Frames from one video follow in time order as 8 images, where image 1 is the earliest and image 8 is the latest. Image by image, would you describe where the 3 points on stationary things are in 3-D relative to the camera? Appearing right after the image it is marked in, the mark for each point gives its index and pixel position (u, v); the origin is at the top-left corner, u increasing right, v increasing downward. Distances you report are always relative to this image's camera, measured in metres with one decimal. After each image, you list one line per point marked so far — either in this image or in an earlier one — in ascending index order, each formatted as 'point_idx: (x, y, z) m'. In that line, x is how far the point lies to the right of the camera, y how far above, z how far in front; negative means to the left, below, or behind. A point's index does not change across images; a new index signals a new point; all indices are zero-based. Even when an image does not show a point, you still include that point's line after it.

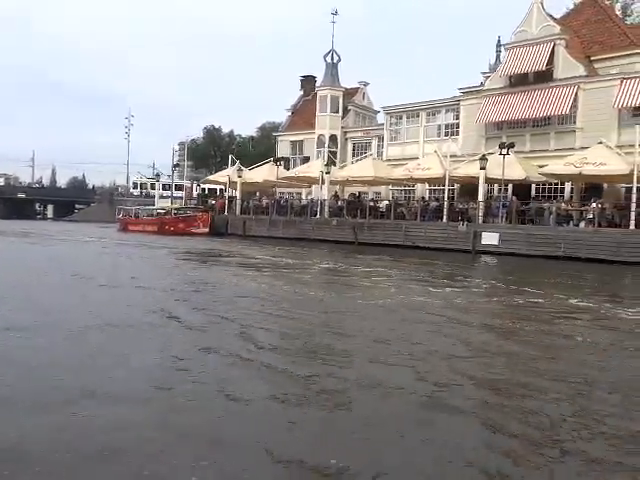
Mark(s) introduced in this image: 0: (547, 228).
0: (+7.2, +0.4, +18.9) m
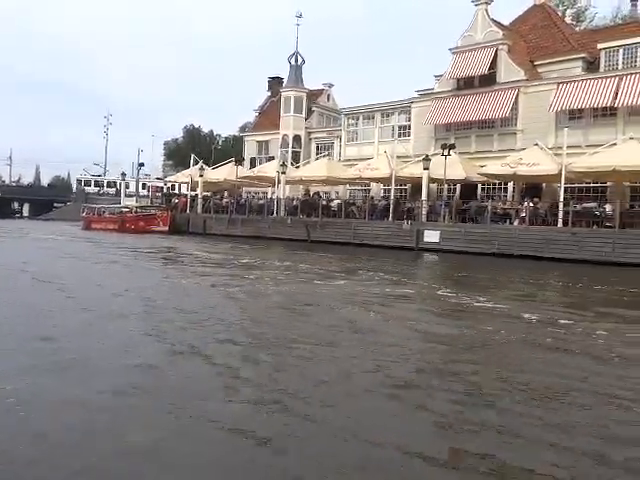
0: (+5.4, +0.5, +19.7) m
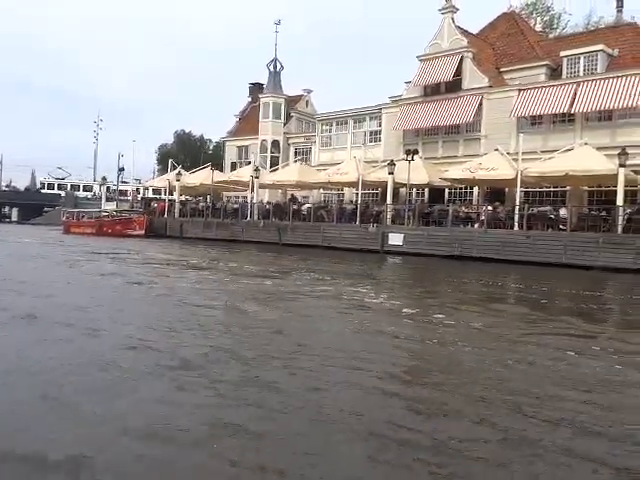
0: (+4.2, +0.4, +20.2) m
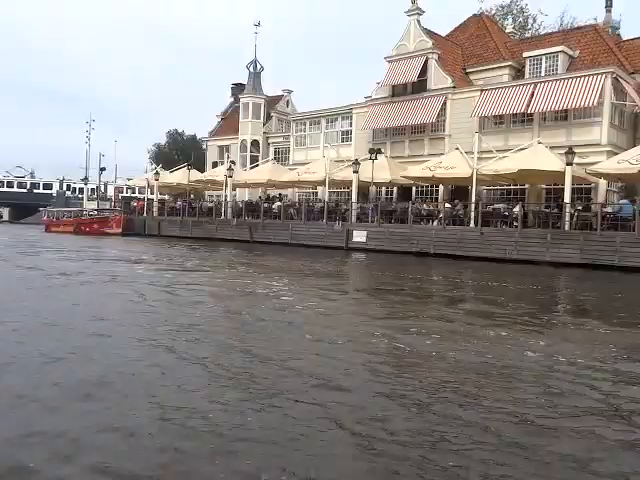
0: (+3.0, +0.5, +20.7) m
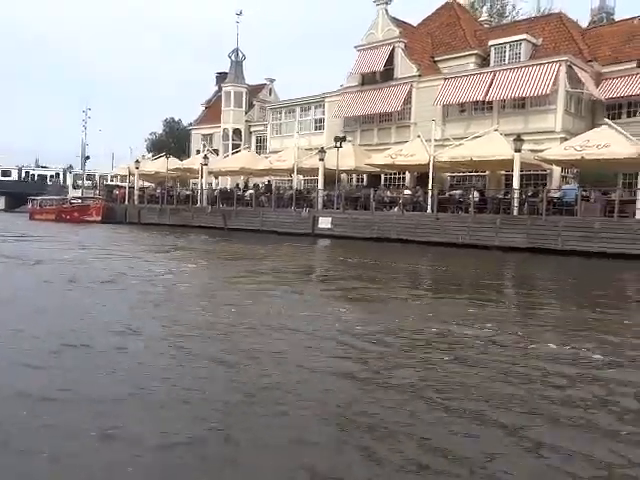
0: (+1.7, +1.0, +21.3) m
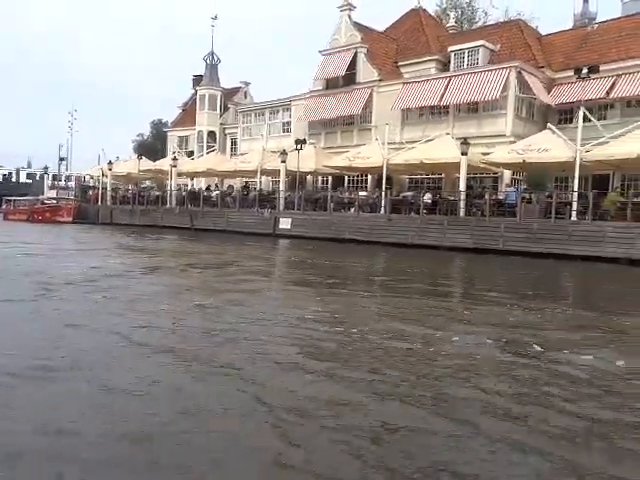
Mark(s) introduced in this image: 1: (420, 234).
0: (+0.2, +1.0, +21.8) m
1: (+3.2, +0.2, +19.0) m
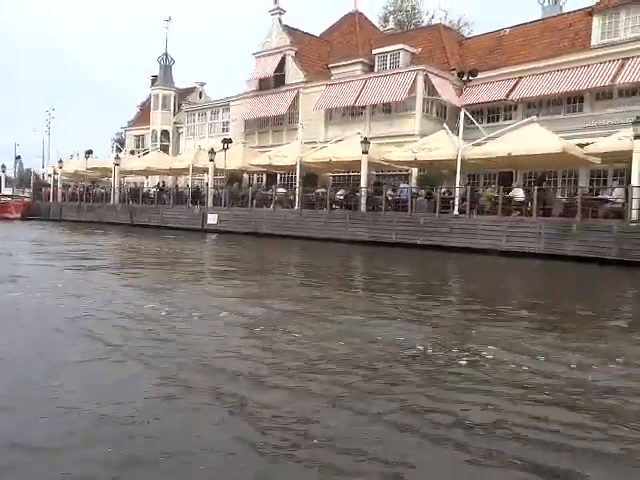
0: (-2.8, +1.2, +22.9) m
1: (+0.2, +0.4, +20.1) m
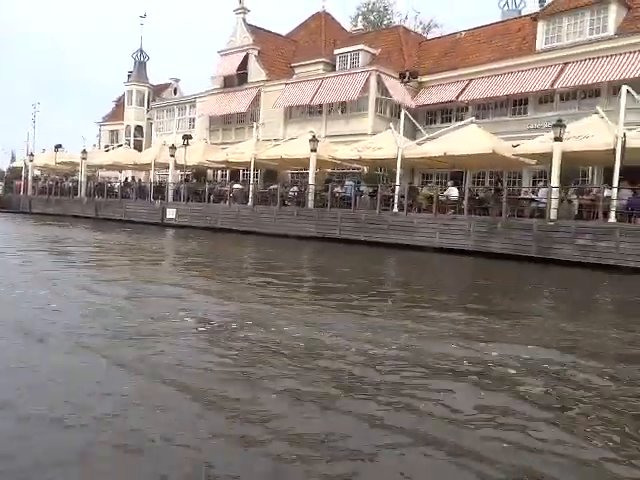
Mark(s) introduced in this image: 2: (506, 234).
0: (-4.5, +1.4, +23.3) m
1: (-1.5, +0.6, +20.6) m
2: (+4.7, +0.1, +14.9) m
